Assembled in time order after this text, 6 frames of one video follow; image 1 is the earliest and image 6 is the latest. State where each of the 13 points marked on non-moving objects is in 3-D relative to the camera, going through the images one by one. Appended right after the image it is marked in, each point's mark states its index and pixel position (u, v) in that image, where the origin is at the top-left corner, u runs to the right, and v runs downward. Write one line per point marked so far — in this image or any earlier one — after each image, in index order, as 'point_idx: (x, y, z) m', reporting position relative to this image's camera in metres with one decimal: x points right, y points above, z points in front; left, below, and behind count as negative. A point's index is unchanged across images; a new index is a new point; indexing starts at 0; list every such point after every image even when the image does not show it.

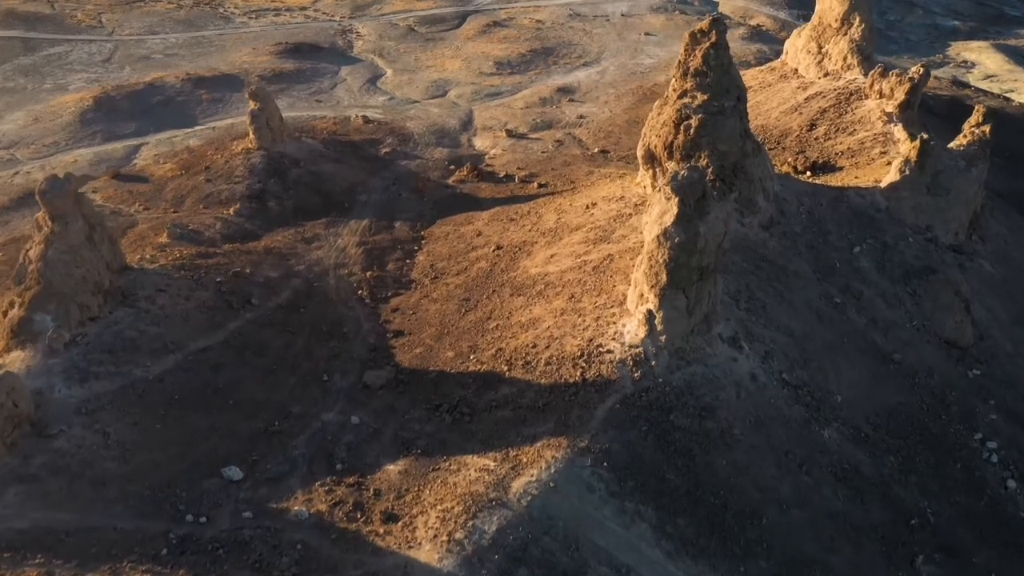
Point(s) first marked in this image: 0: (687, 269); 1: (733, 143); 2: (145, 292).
0: (+3.5, +0.4, +15.8) m
1: (+5.3, +3.5, +19.0) m
2: (-9.2, -0.1, +19.9) m
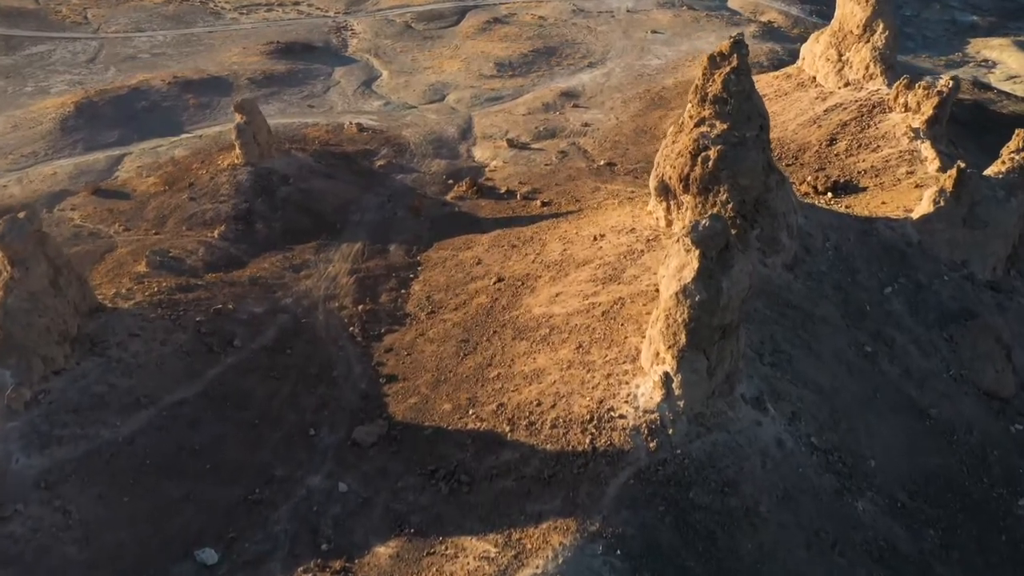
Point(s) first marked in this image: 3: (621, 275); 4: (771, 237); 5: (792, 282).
0: (+3.5, -0.7, +14.3) m
1: (+5.3, +2.4, +17.4) m
2: (-9.1, -1.2, +18.4) m
3: (+2.6, +0.3, +18.7) m
4: (+5.8, +1.1, +17.9) m
5: (+6.3, +0.1, +17.9) m
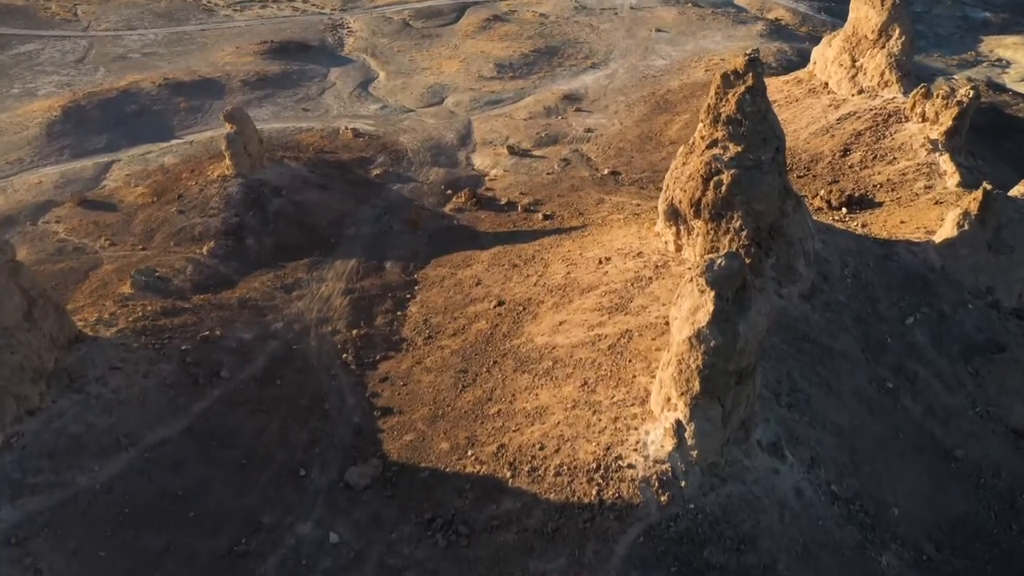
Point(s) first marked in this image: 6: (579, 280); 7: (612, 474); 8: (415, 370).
0: (+3.5, -1.5, +13.3) m
1: (+5.3, +1.8, +16.4) m
2: (-9.1, -1.8, +17.5) m
3: (+2.6, -0.4, +17.7) m
4: (+5.8, +0.5, +16.9) m
5: (+6.3, -0.5, +16.9) m
6: (+1.7, +0.2, +19.7) m
7: (+1.8, -3.3, +14.2) m
8: (-2.4, -2.0, +19.5) m
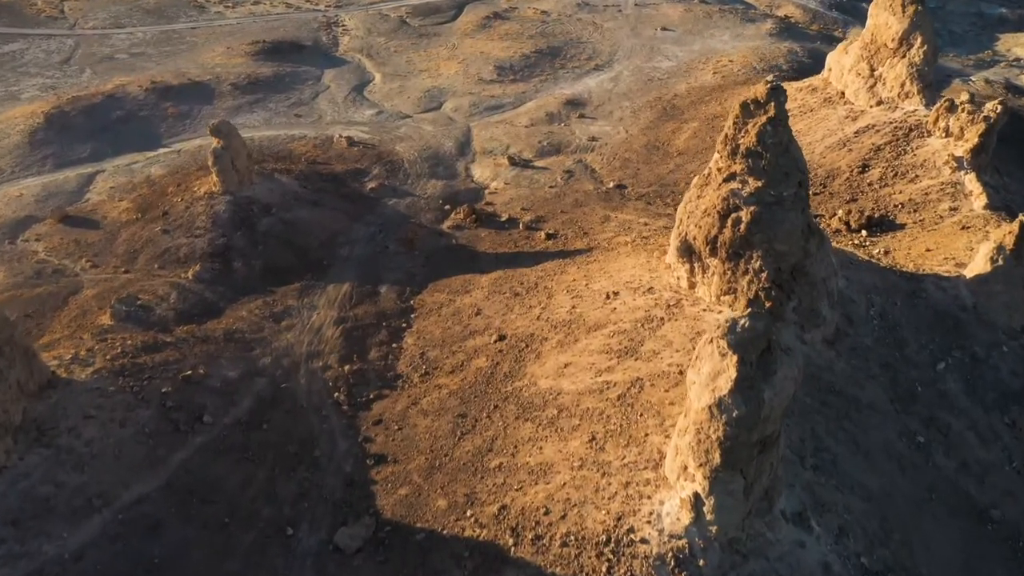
0: (+3.6, -2.4, +12.1) m
1: (+5.4, +0.9, +15.2) m
2: (-9.1, -2.7, +16.3) m
3: (+2.6, -1.2, +16.5) m
4: (+5.9, -0.4, +15.7) m
5: (+6.3, -1.4, +15.7) m
6: (+1.7, -0.6, +18.5) m
7: (+1.8, -4.2, +13.0) m
8: (-2.3, -2.9, +18.3) m
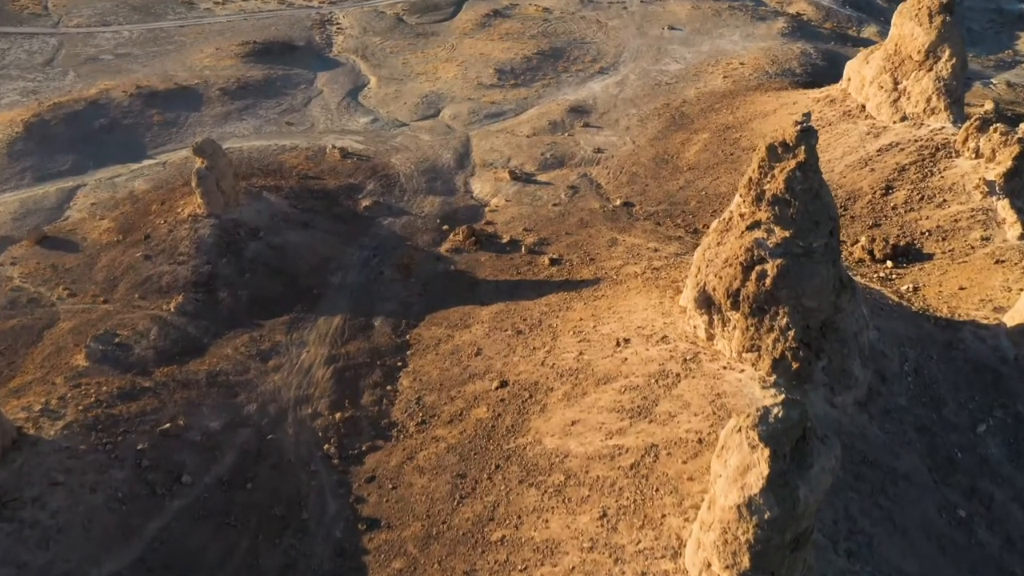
0: (+3.6, -3.5, +10.8) m
1: (+5.4, -0.2, +13.8) m
2: (-9.0, -3.8, +15.0) m
3: (+2.7, -2.3, +15.2) m
4: (+5.9, -1.5, +14.3) m
5: (+6.4, -2.5, +14.4) m
6: (+1.8, -1.6, +17.1) m
7: (+1.9, -5.4, +11.8) m
8: (-2.3, -3.9, +17.0) m
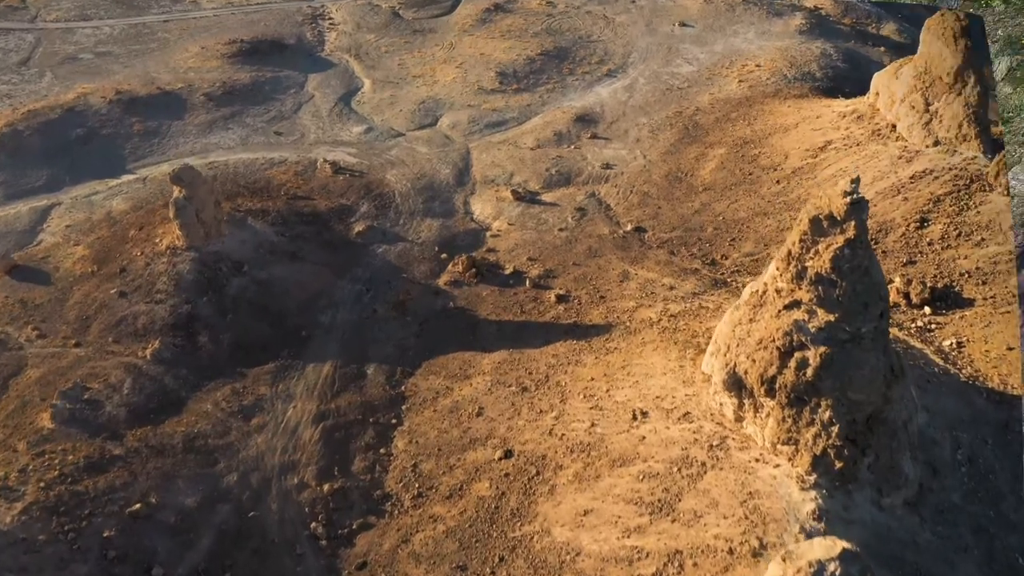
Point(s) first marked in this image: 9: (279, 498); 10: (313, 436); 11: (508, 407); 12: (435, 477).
0: (+3.7, -5.1, +9.2) m
1: (+5.5, -1.6, +12.1) m
2: (-8.9, -5.2, +13.5) m
3: (+2.8, -3.6, +13.6) m
4: (+6.0, -2.9, +12.7) m
5: (+6.5, -3.9, +12.8) m
6: (+1.9, -2.9, +15.5) m
7: (+2.0, -6.8, +10.3) m
8: (-2.2, -5.2, +15.4) m
9: (-4.9, -4.4, +16.8) m
10: (-4.6, -3.3, +18.3) m
11: (-0.1, -2.7, +17.9) m
12: (-1.6, -4.0, +16.8) m
